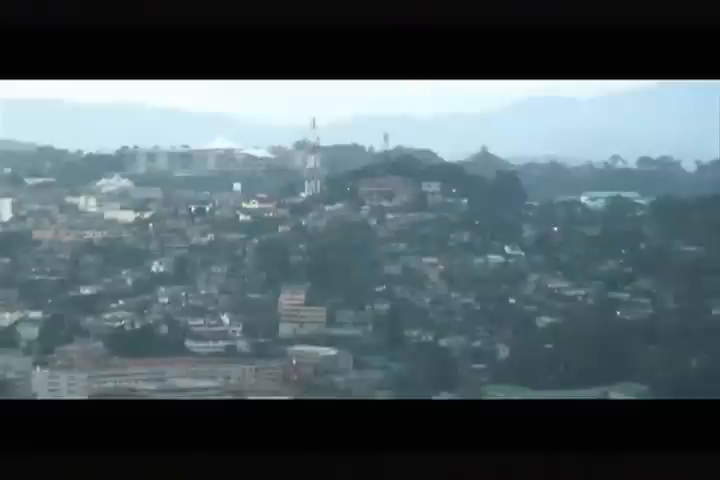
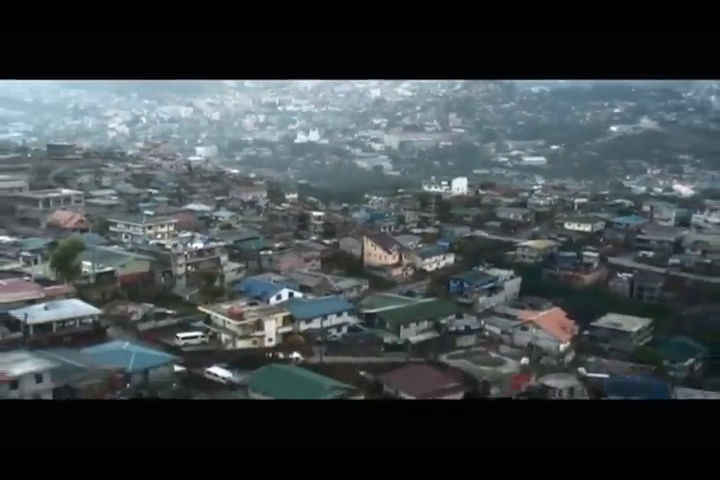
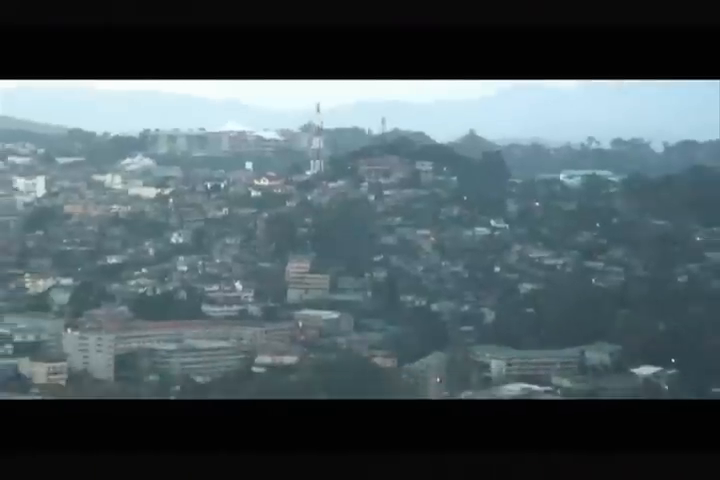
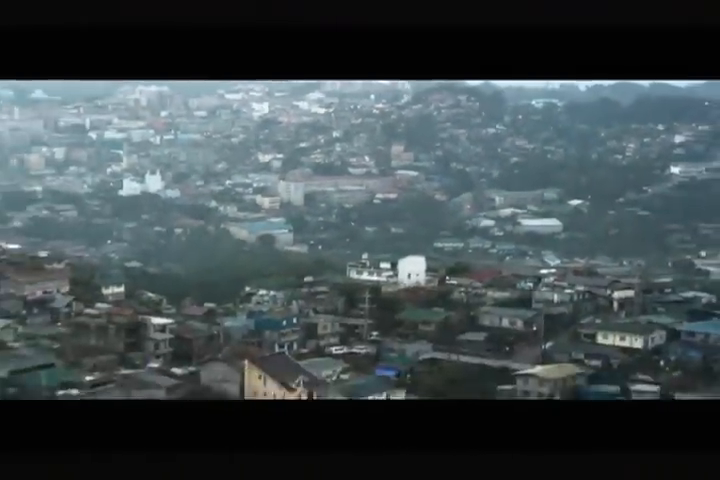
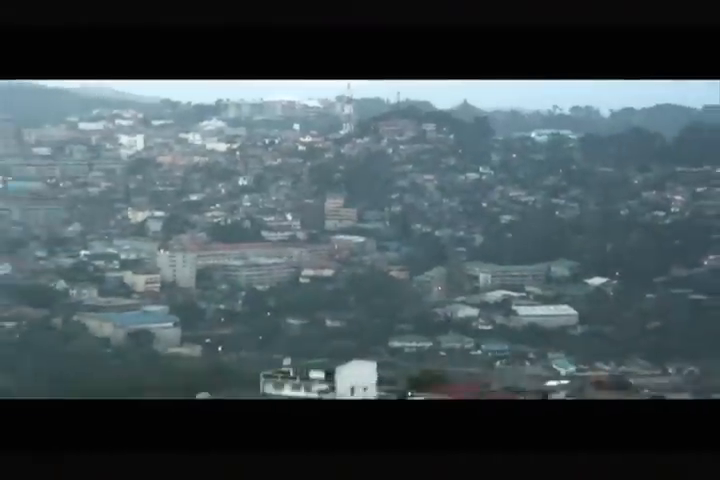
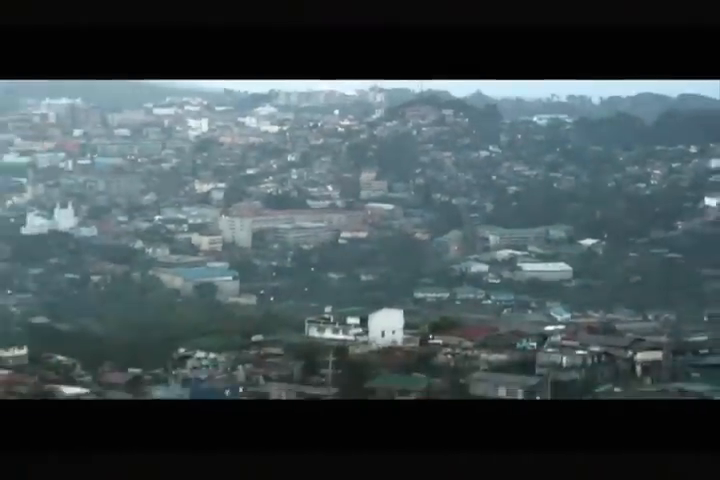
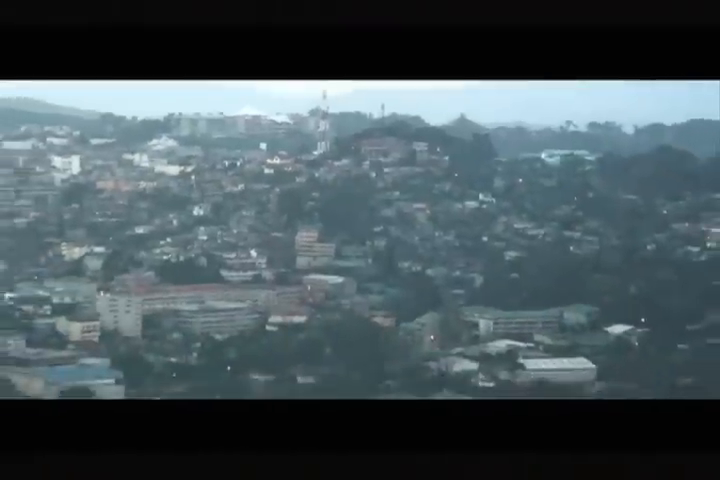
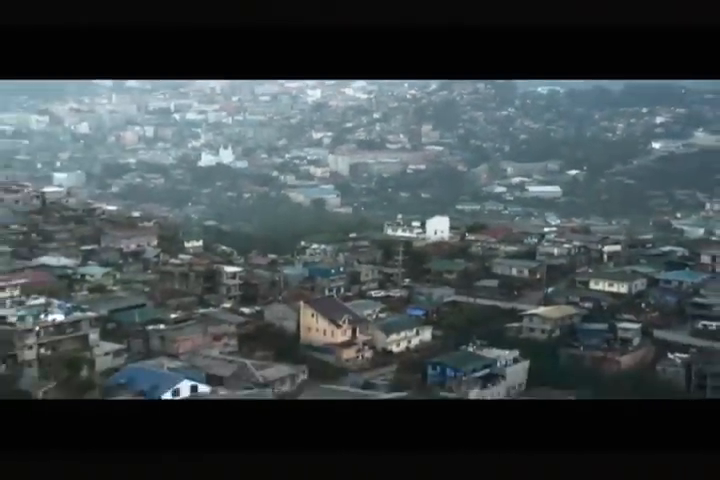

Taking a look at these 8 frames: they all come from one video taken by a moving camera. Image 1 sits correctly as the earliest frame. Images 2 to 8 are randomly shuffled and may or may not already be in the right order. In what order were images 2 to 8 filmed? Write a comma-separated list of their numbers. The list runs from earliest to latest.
3, 7, 5, 6, 4, 8, 2
